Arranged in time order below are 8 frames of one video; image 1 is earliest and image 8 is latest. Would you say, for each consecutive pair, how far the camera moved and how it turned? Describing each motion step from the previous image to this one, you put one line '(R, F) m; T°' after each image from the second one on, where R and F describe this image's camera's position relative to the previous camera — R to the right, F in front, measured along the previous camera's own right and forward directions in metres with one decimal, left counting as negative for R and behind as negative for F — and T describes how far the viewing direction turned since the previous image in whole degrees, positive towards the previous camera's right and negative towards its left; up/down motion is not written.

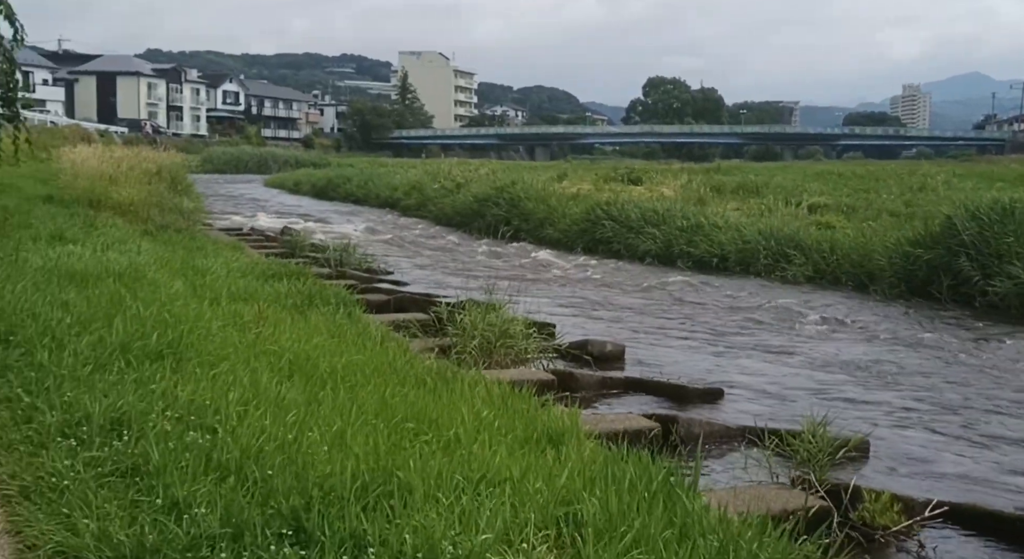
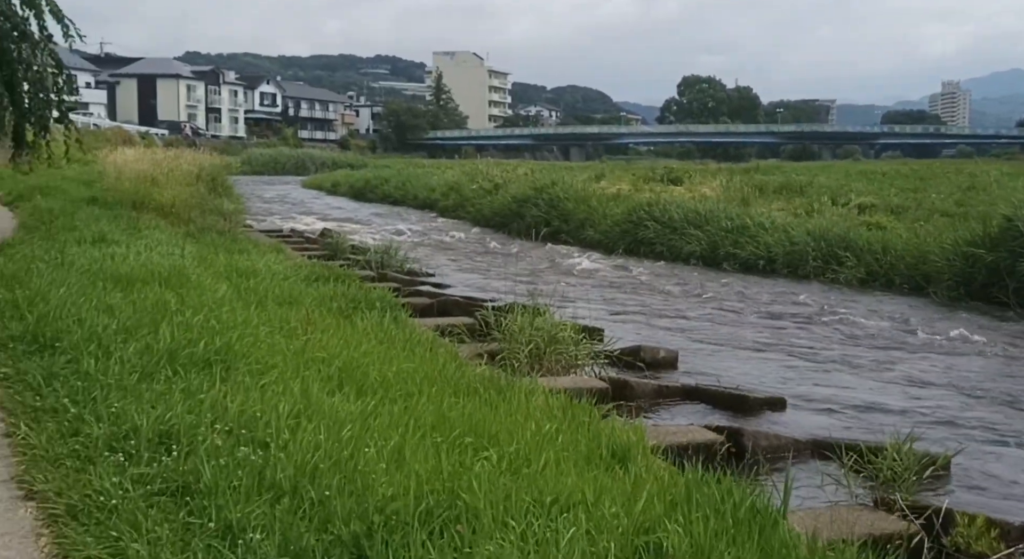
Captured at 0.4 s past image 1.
(-0.1, +0.2) m; -2°
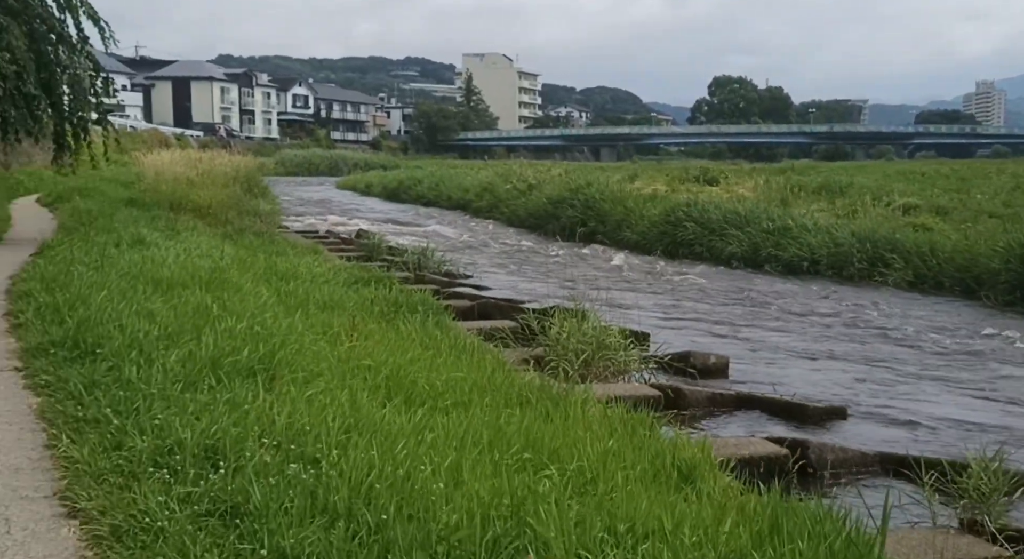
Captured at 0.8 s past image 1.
(-0.1, +0.2) m; -2°
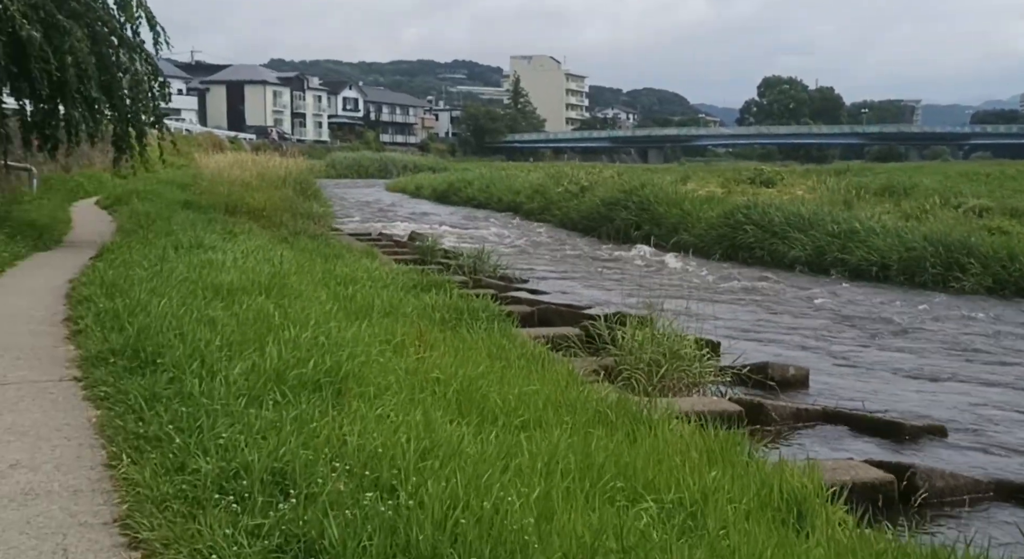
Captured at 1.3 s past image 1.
(-0.1, +0.3) m; -3°
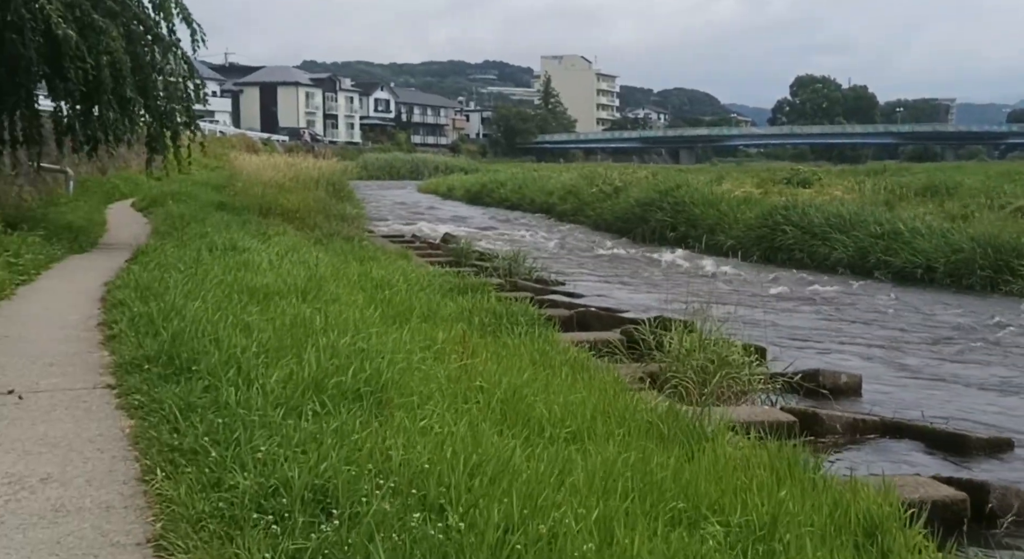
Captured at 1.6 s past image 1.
(-0.1, +0.2) m; -2°
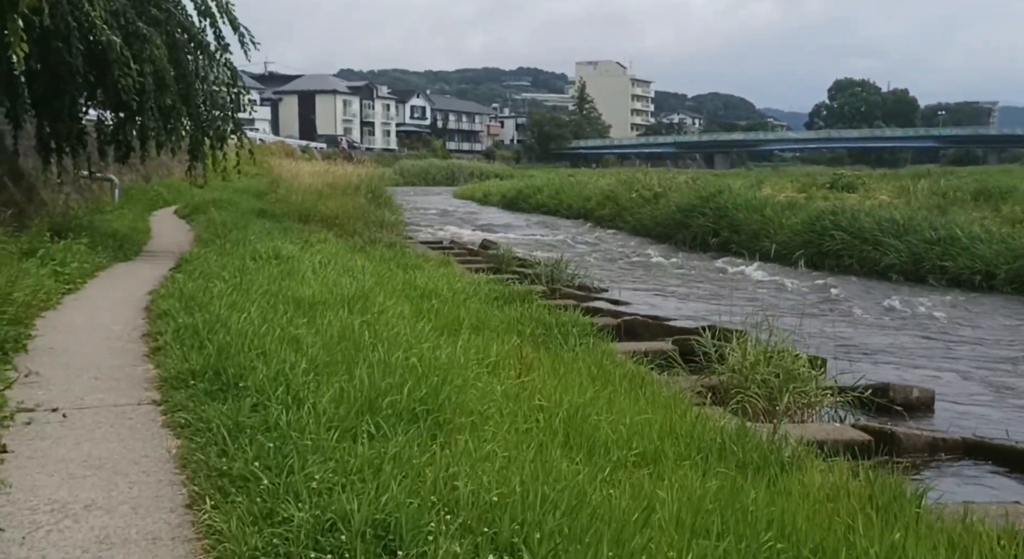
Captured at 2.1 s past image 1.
(-0.1, +0.3) m; -2°
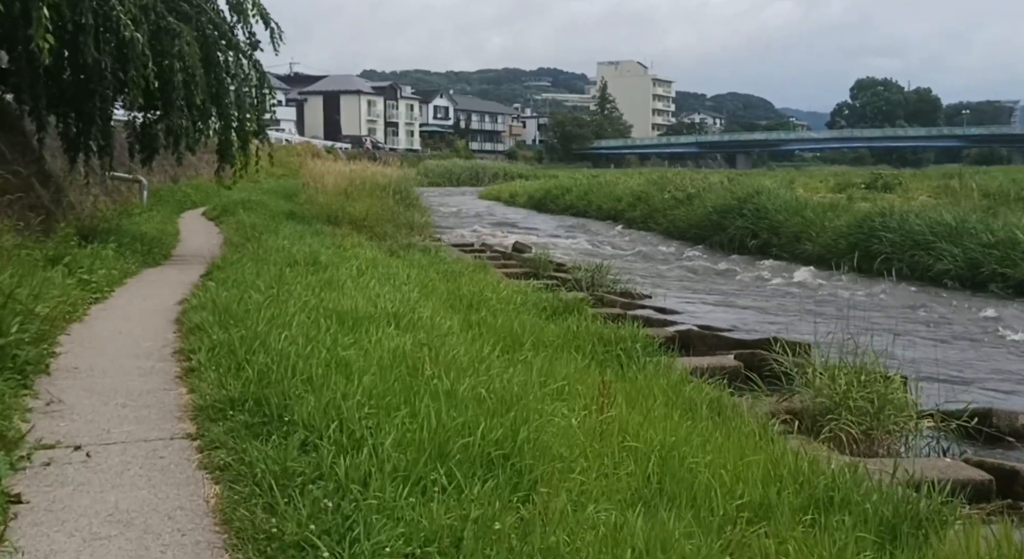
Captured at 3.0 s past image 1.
(-0.2, +0.6) m; -1°
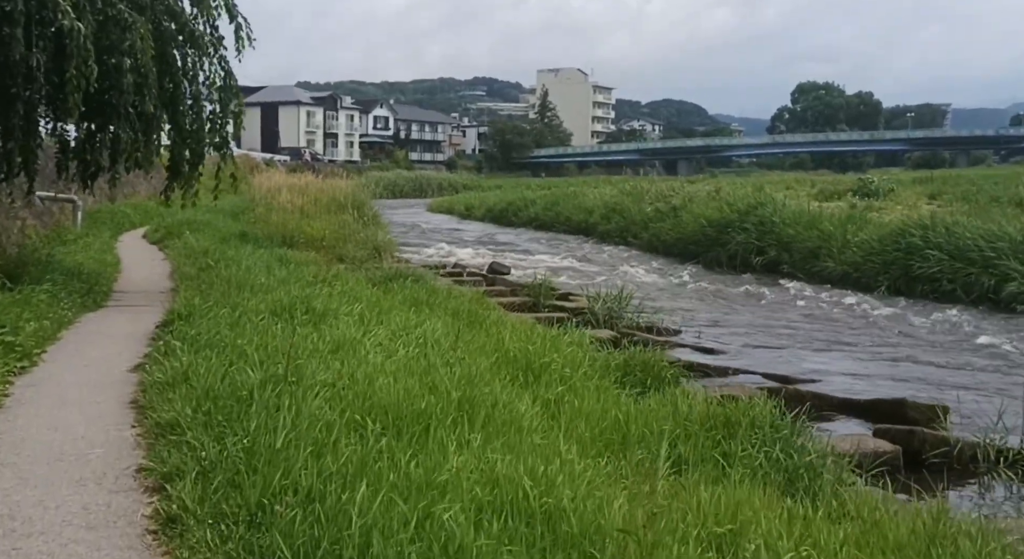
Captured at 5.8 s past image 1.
(-0.8, +2.4) m; +2°
